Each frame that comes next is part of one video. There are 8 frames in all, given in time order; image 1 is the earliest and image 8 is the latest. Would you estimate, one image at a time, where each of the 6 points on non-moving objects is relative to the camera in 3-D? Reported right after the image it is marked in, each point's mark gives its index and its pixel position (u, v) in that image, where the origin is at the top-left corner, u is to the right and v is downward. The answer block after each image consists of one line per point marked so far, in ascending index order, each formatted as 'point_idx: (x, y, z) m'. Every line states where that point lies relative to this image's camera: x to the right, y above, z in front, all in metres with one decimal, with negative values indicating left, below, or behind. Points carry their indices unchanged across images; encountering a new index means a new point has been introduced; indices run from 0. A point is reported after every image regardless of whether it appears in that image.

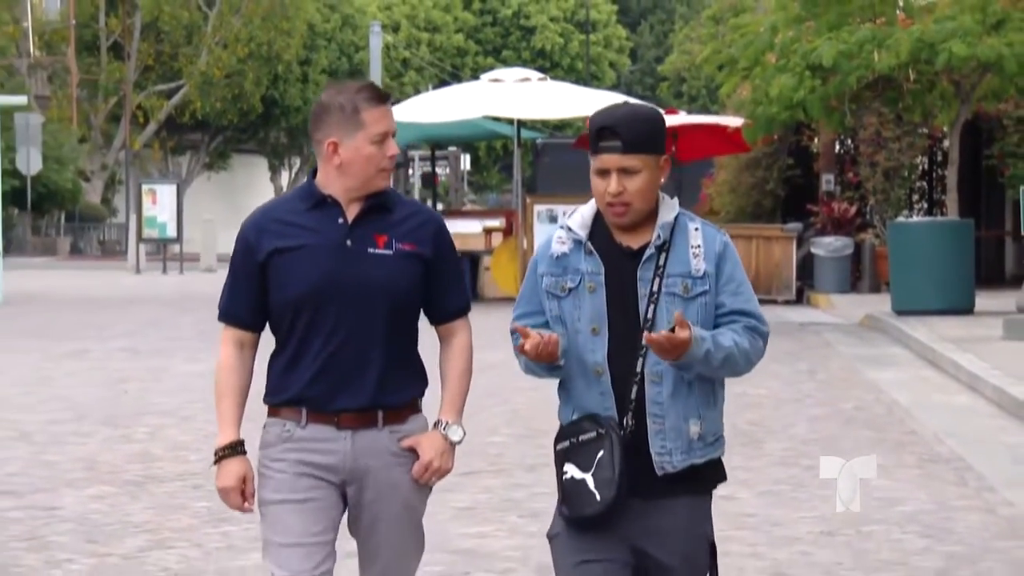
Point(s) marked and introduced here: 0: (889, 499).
0: (+1.2, -0.7, +7.9) m
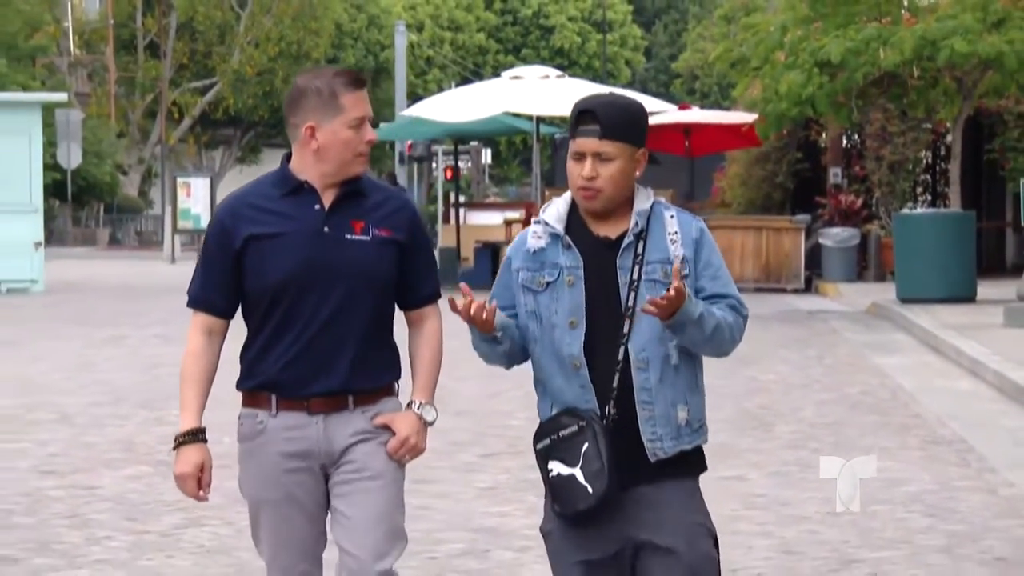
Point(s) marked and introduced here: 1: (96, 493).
0: (+1.3, -0.6, +8.2) m
1: (-1.4, -0.7, +8.2) m
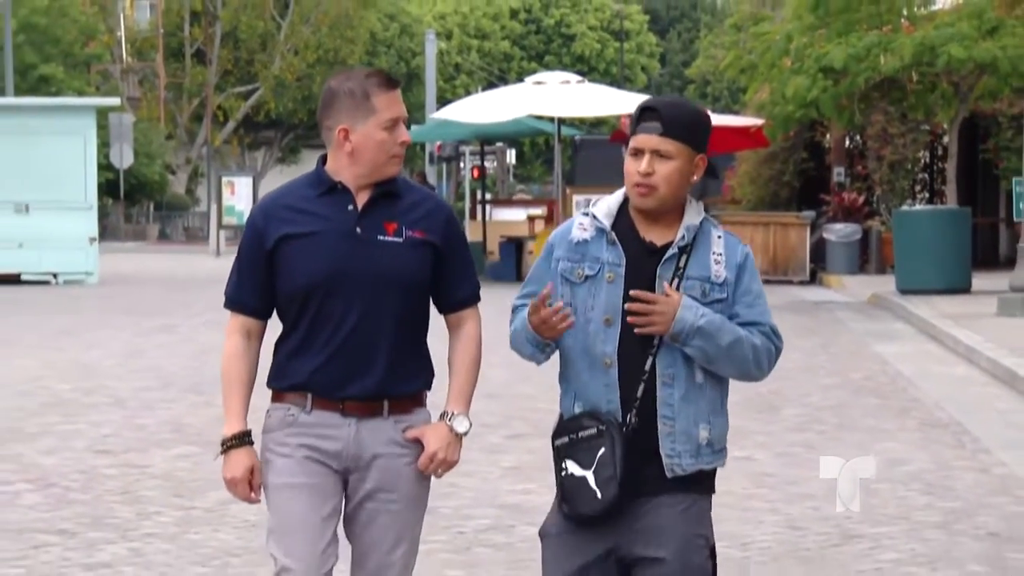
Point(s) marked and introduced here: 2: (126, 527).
0: (+1.3, -0.6, +8.7) m
1: (-1.3, -0.7, +8.8) m
2: (-1.3, -0.8, +8.1) m
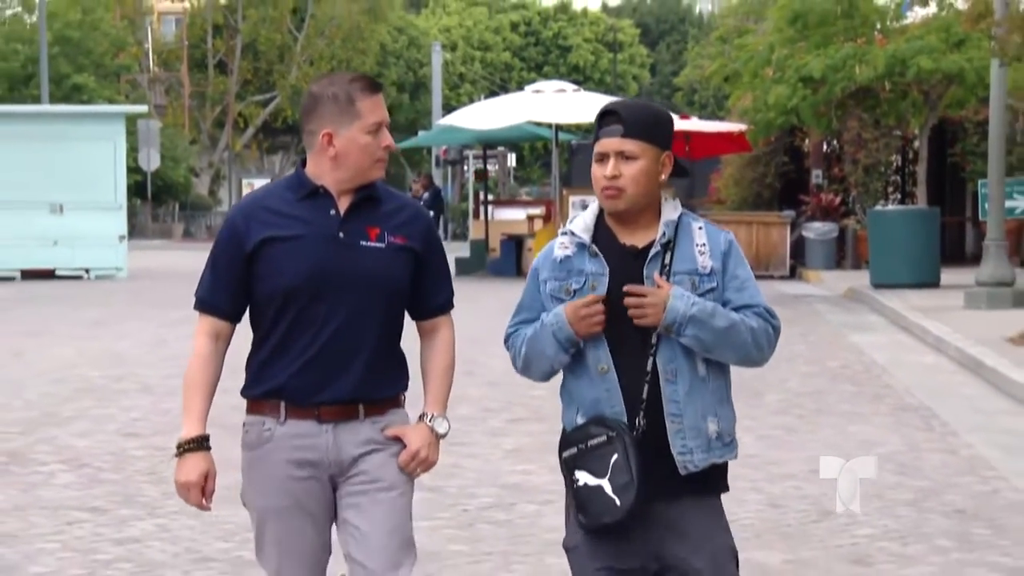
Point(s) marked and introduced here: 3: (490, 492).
0: (+1.3, -0.6, +9.3) m
1: (-1.3, -0.6, +9.4) m
2: (-1.3, -0.8, +8.7) m
3: (-0.1, -0.8, +9.2) m
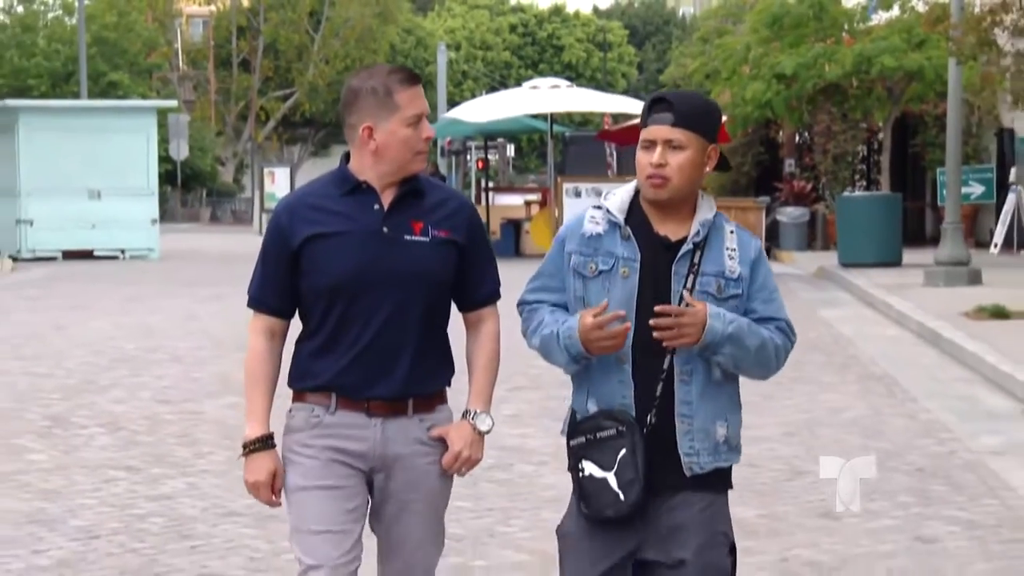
0: (+1.3, -0.5, +10.1) m
1: (-1.3, -0.5, +10.3) m
2: (-1.3, -0.7, +9.5) m
3: (-0.1, -0.7, +10.0) m
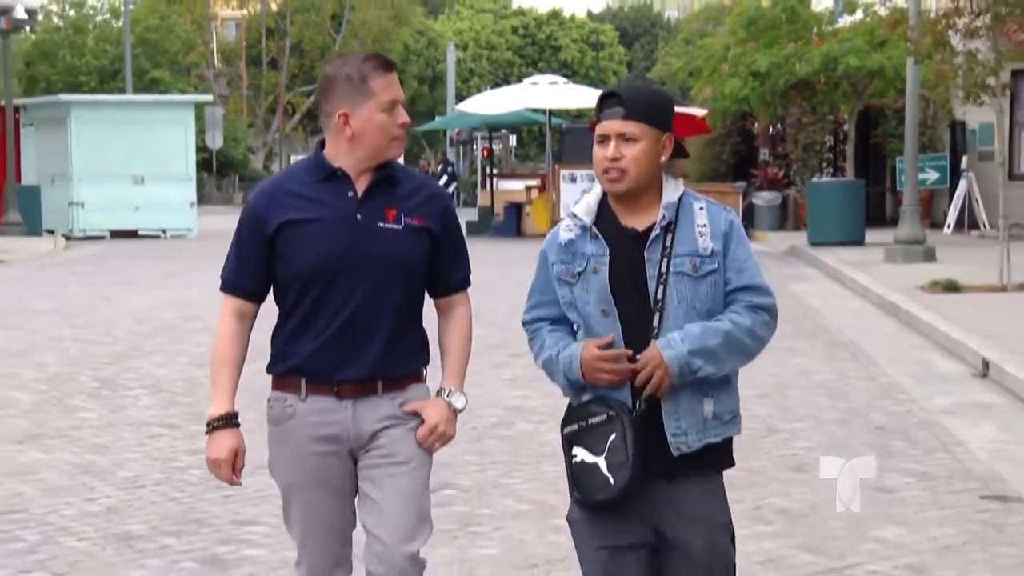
0: (+1.3, -0.4, +11.2) m
1: (-1.3, -0.4, +11.3) m
2: (-1.3, -0.6, +10.6) m
3: (-0.1, -0.6, +11.1) m
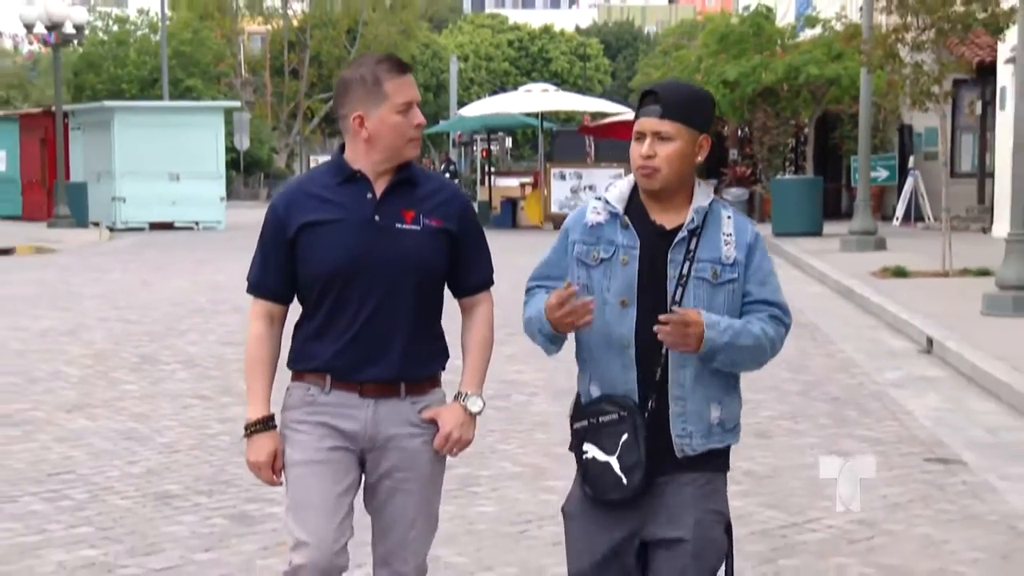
0: (+1.3, -0.3, +12.5) m
1: (-1.3, -0.4, +12.6) m
2: (-1.3, -0.5, +11.9) m
3: (-0.1, -0.5, +12.4) m
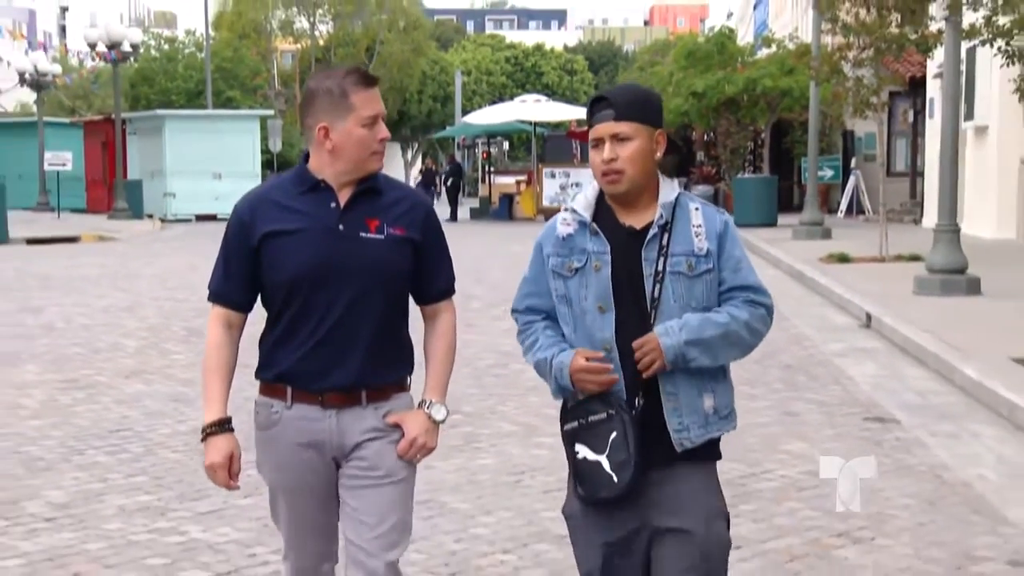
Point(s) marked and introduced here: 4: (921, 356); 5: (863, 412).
0: (+1.3, -0.2, +14.4) m
1: (-1.3, -0.3, +14.5) m
2: (-1.3, -0.4, +13.8) m
3: (-0.1, -0.4, +14.3) m
4: (+2.3, -0.4, +14.0) m
5: (+1.8, -0.6, +13.0) m
